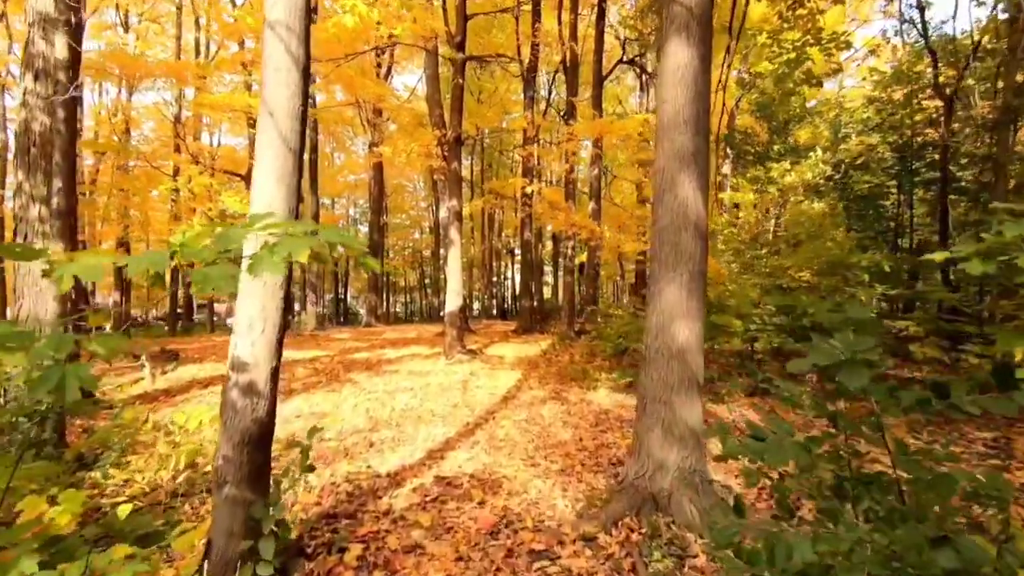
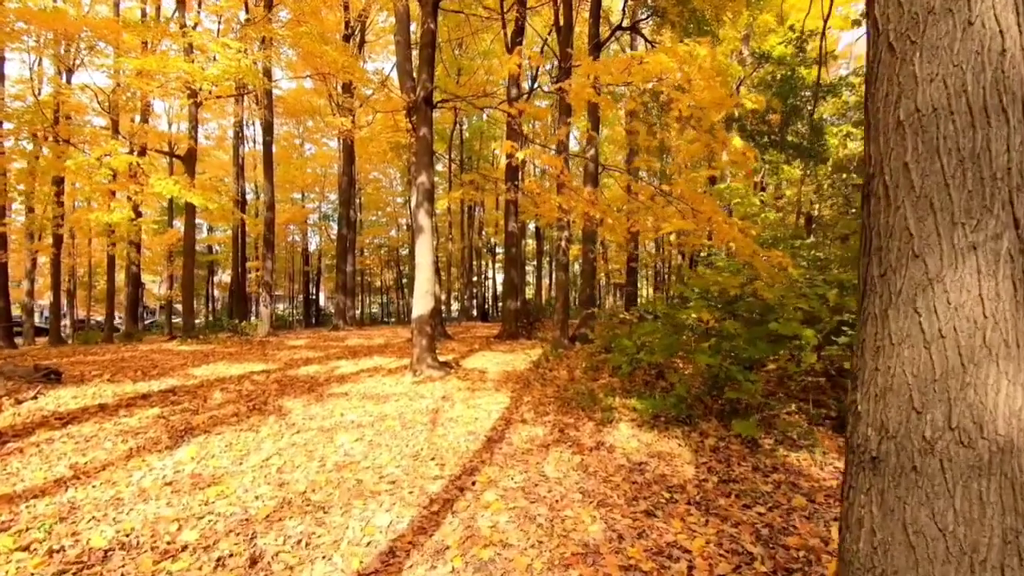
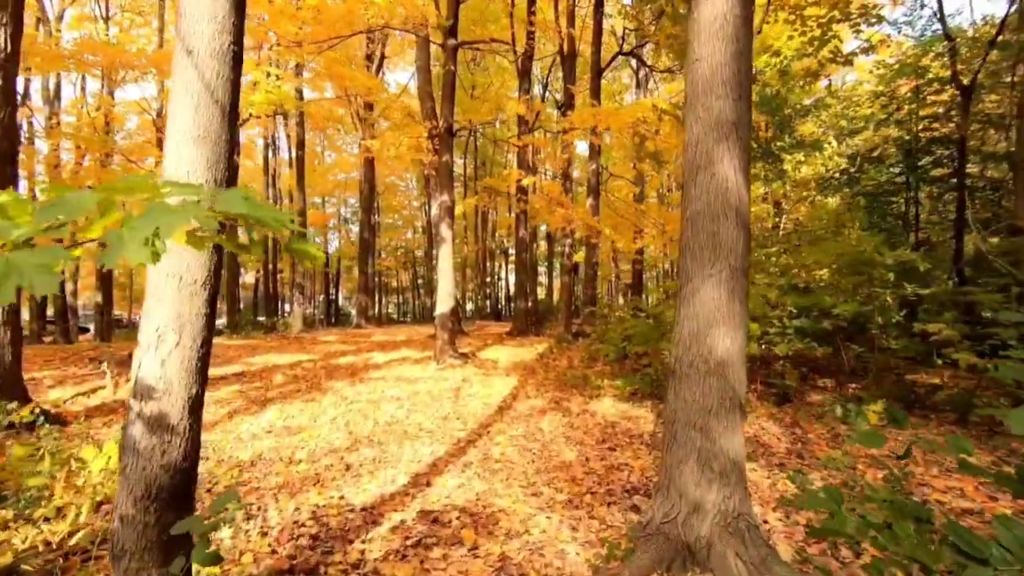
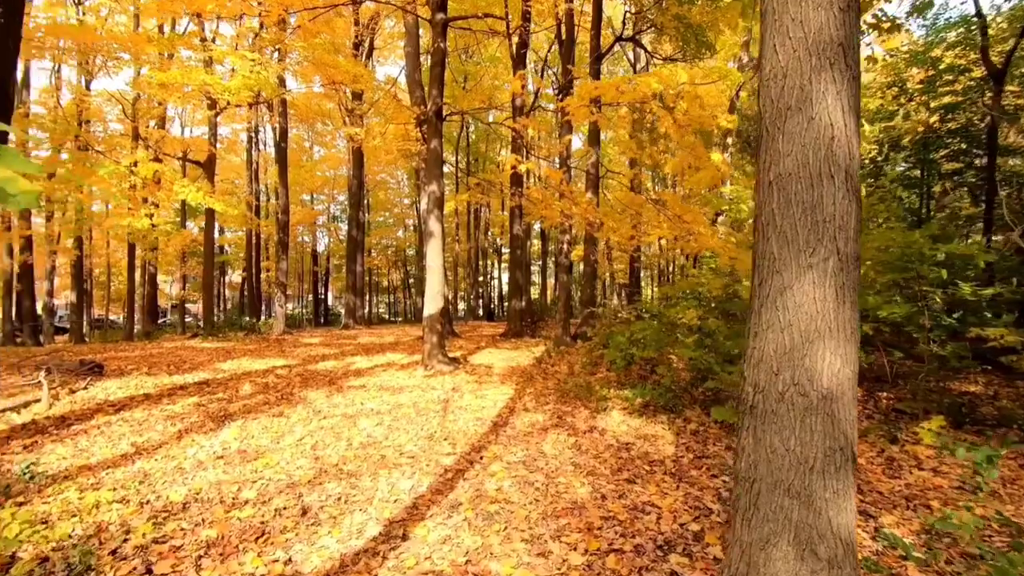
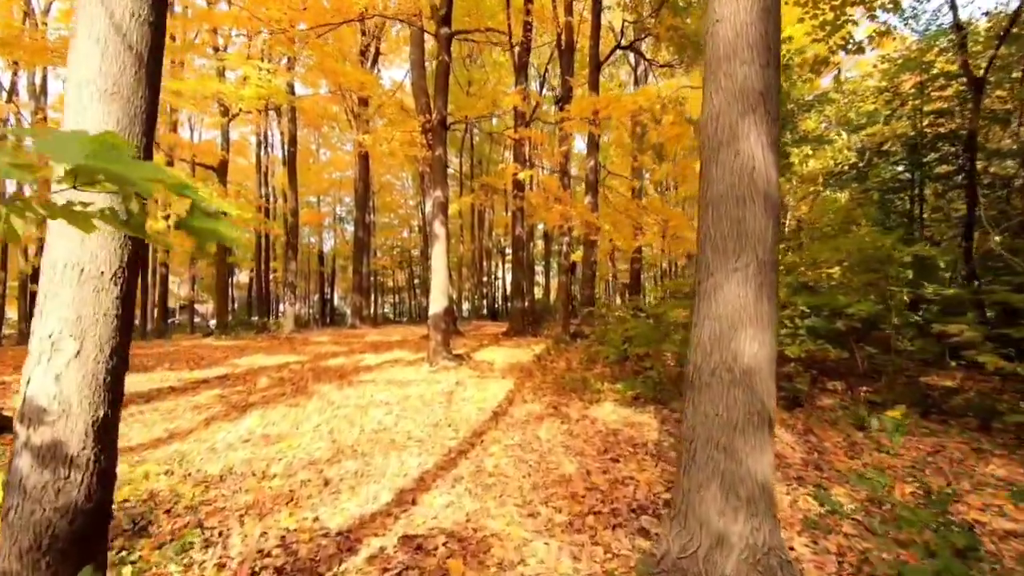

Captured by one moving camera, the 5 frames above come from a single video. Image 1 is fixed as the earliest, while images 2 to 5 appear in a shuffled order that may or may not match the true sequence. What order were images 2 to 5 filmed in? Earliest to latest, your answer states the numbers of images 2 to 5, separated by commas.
3, 5, 4, 2
